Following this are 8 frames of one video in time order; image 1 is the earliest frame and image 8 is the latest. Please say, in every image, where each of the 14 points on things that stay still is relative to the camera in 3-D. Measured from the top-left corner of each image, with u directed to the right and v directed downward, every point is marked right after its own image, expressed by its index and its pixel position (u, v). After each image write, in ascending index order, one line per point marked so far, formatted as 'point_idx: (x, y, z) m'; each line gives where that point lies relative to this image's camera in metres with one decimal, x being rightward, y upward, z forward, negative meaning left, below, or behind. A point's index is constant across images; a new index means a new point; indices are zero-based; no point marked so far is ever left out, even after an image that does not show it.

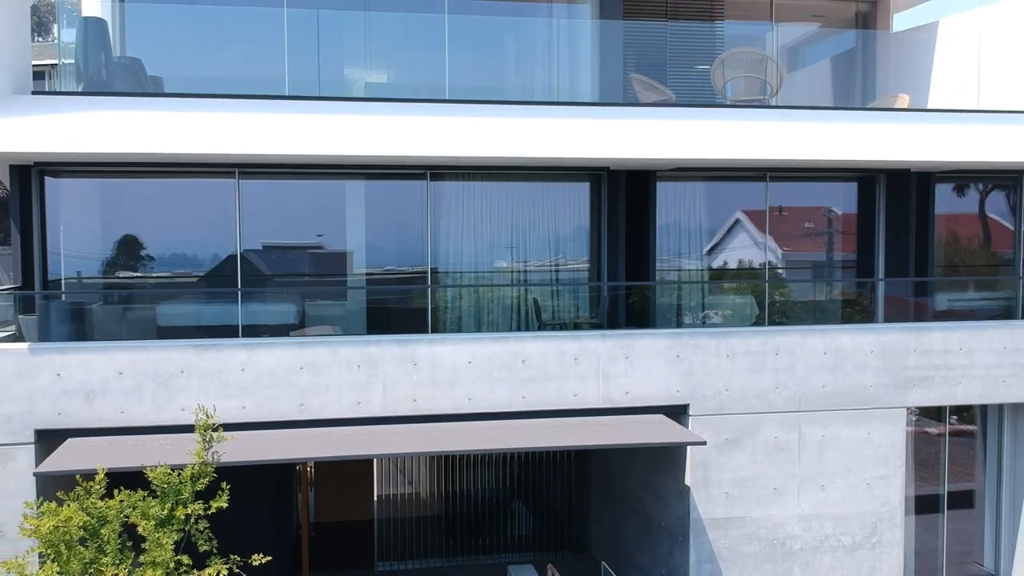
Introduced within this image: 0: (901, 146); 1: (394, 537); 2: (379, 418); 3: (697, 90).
0: (+4.5, +1.6, +10.3) m
1: (-1.6, -3.4, +12.2) m
2: (-1.3, -1.2, +8.6) m
3: (+2.3, +2.3, +10.5) m
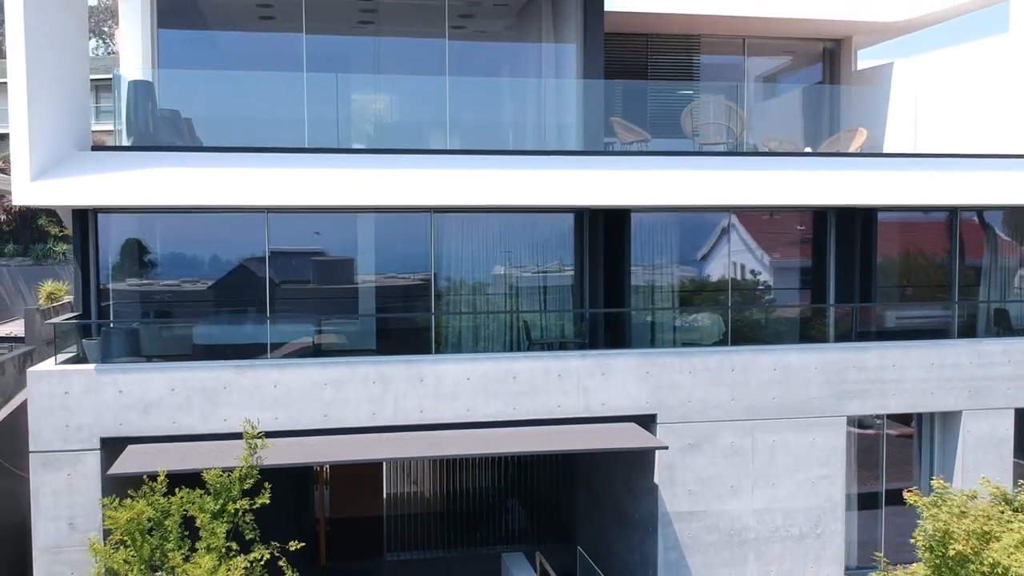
0: (+4.4, +1.3, +11.7) m
1: (-1.7, -3.7, +13.6) m
2: (-1.4, -1.5, +10.1) m
3: (+2.2, +2.0, +12.0) m
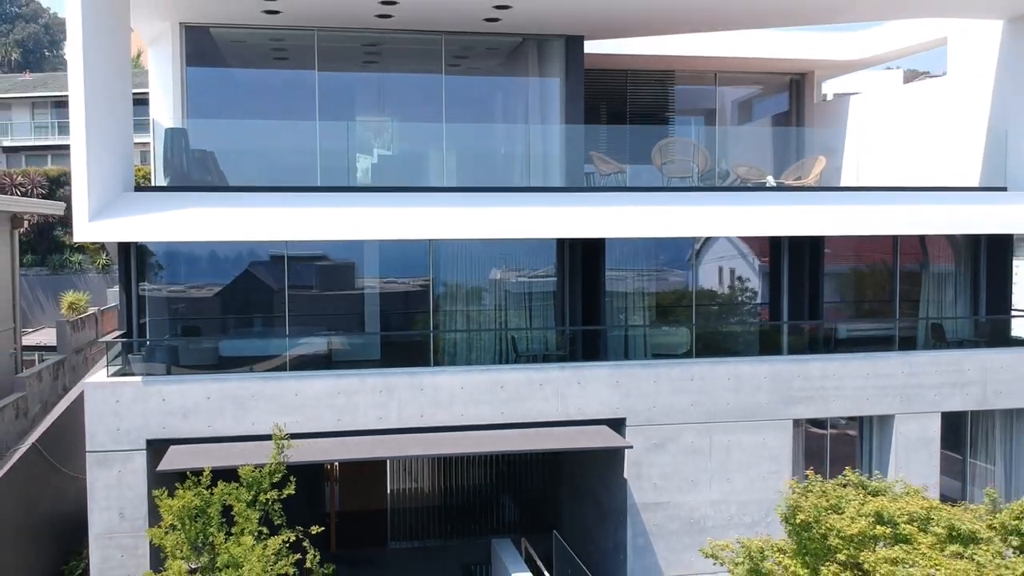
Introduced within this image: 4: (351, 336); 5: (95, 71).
0: (+4.3, +1.0, +13.3) m
1: (-1.8, -4.0, +15.2) m
2: (-1.5, -1.8, +11.6) m
3: (+2.0, +1.7, +13.5) m
4: (-2.2, -0.5, +12.4) m
5: (-5.0, +2.6, +10.9) m
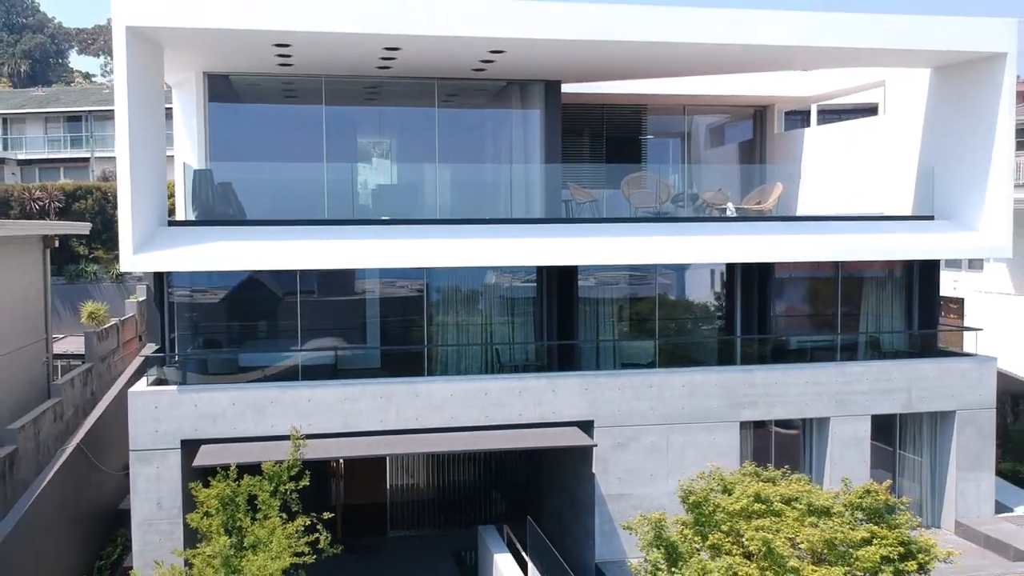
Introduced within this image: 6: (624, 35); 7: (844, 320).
0: (+4.0, +0.7, +15.1) m
1: (-2.1, -4.3, +17.0) m
2: (-1.8, -2.1, +13.5) m
3: (+1.8, +1.4, +15.4) m
4: (-2.5, -0.9, +14.2) m
5: (-5.3, +2.3, +12.7) m
6: (+1.7, +3.8, +13.6) m
7: (+6.1, -0.5, +16.3) m
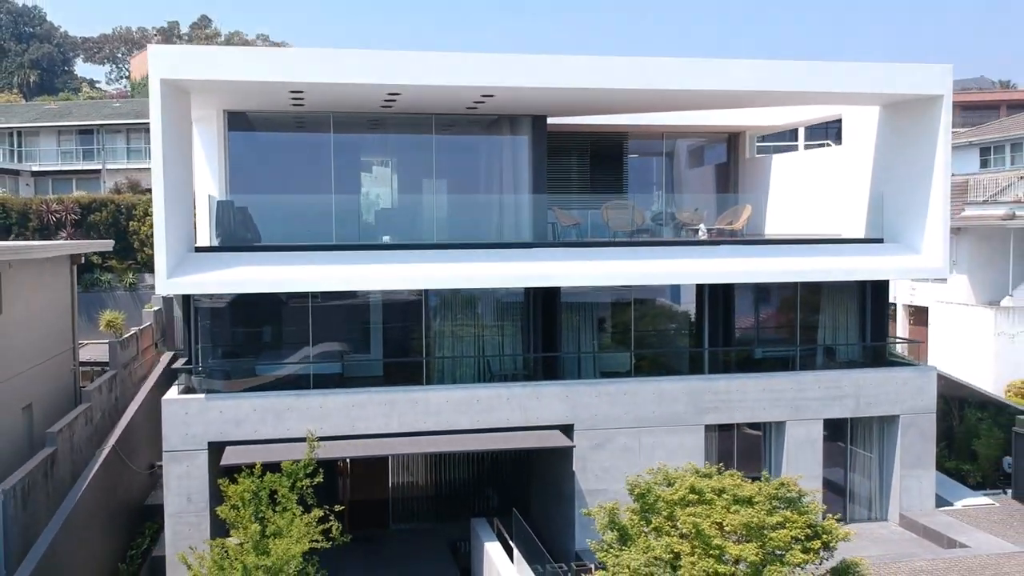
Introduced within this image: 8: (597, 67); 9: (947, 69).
0: (+3.8, +0.4, +16.8) m
1: (-2.3, -4.6, +18.7) m
2: (-2.0, -2.4, +15.2) m
3: (+1.6, +1.1, +17.1) m
4: (-2.7, -1.2, +15.9) m
5: (-5.5, +1.9, +14.4) m
6: (+1.5, +3.5, +15.3) m
7: (+5.9, -0.8, +18.0) m
8: (+1.4, +3.7, +15.2) m
9: (+7.8, +3.9, +16.2) m
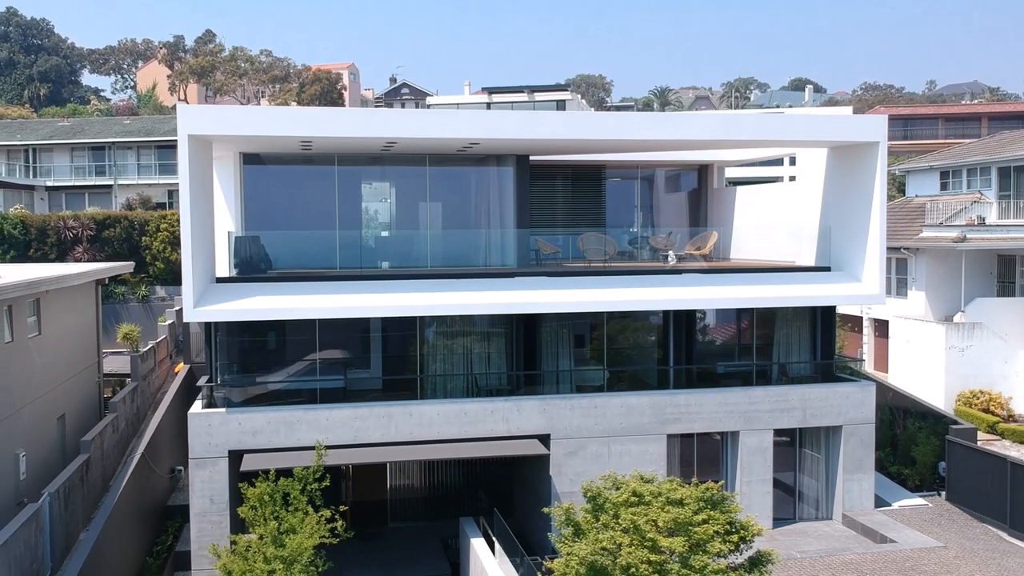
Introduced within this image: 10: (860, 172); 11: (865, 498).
0: (+3.5, -0.1, +18.9) m
1: (-2.6, -5.1, +20.7) m
2: (-2.3, -2.9, +17.2) m
3: (+1.3, +0.6, +19.1) m
4: (-3.0, -1.7, +17.9) m
5: (-5.8, +1.4, +16.4) m
6: (+1.2, +3.0, +17.3) m
7: (+5.6, -1.4, +20.1) m
8: (+1.1, +3.2, +17.2) m
9: (+7.5, +3.4, +18.2) m
10: (+7.3, +2.4, +18.9) m
11: (+7.4, -4.4, +18.8) m
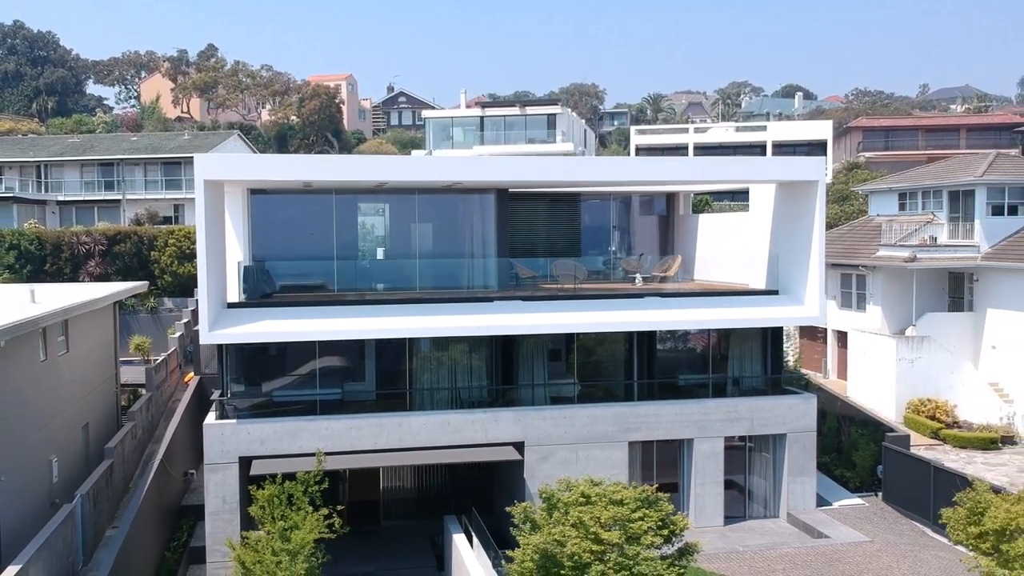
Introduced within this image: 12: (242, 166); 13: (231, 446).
0: (+3.0, -0.6, +21.1) m
1: (-3.1, -5.6, +22.9) m
2: (-2.8, -3.5, +19.4) m
3: (+0.8, +0.1, +21.3) m
4: (-3.5, -2.2, +20.1) m
5: (-6.3, +0.9, +18.6) m
6: (+0.7, +2.4, +19.5) m
7: (+5.1, -1.9, +22.3) m
8: (+0.6, +2.7, +19.4) m
9: (+7.0, +2.9, +20.5) m
10: (+6.8, +1.9, +21.1) m
11: (+6.9, -4.9, +21.0) m
12: (-5.5, +2.5, +18.2) m
13: (-5.8, -3.3, +18.6) m
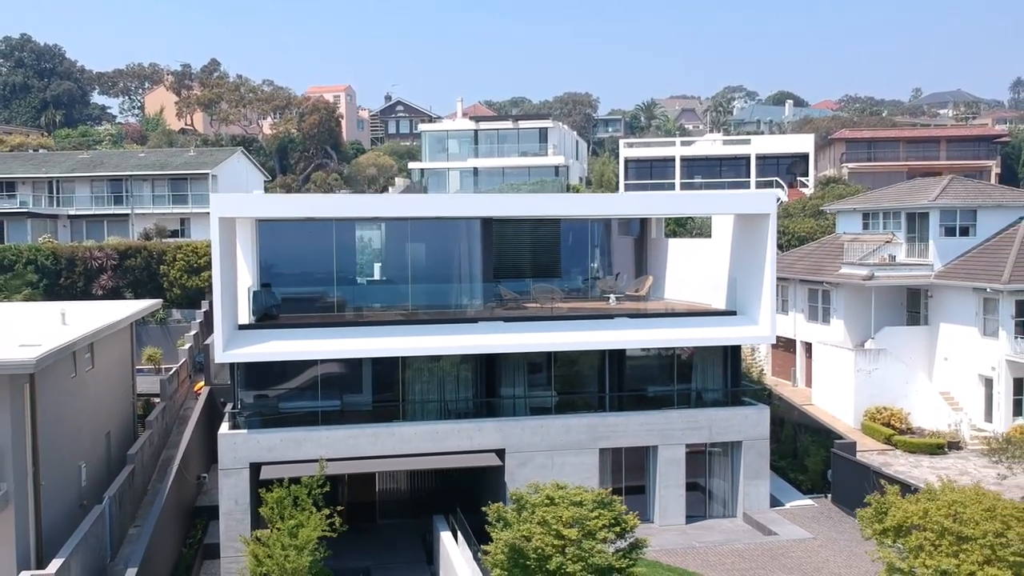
0: (+2.6, -1.2, +23.3) m
1: (-3.5, -6.2, +25.2) m
2: (-3.2, -4.0, +21.6) m
3: (+0.3, -0.5, +23.6) m
4: (-3.9, -2.8, +22.4) m
5: (-6.7, +0.3, +20.9) m
6: (+0.2, +1.9, +21.8) m
7: (+4.6, -2.4, +24.5) m
8: (+0.2, +2.1, +21.7) m
9: (+6.6, +2.4, +22.7) m
10: (+6.4, +1.4, +23.3) m
11: (+6.5, -5.5, +23.3) m
12: (-5.9, +1.9, +20.5) m
13: (-6.3, -3.9, +20.9) m
